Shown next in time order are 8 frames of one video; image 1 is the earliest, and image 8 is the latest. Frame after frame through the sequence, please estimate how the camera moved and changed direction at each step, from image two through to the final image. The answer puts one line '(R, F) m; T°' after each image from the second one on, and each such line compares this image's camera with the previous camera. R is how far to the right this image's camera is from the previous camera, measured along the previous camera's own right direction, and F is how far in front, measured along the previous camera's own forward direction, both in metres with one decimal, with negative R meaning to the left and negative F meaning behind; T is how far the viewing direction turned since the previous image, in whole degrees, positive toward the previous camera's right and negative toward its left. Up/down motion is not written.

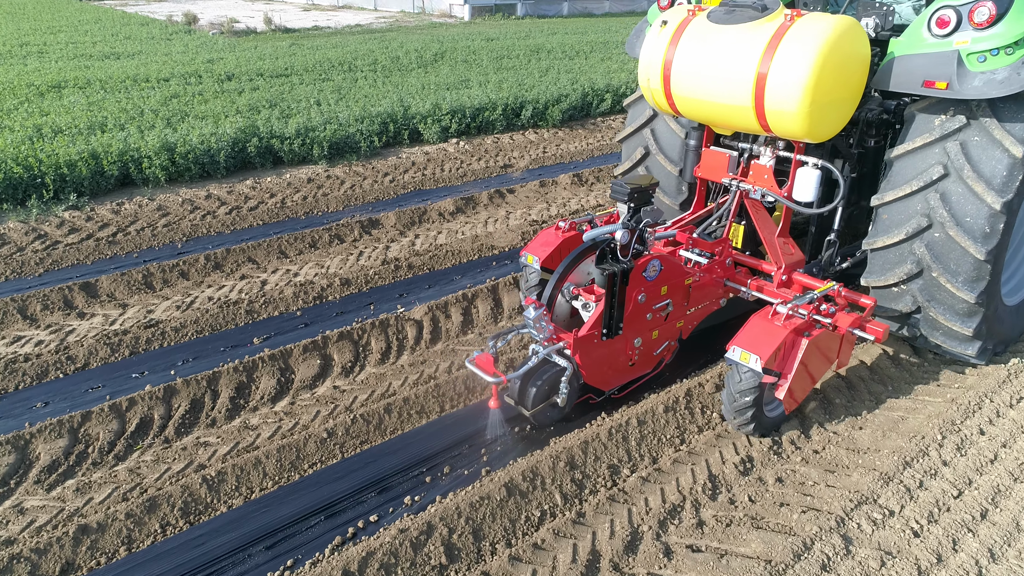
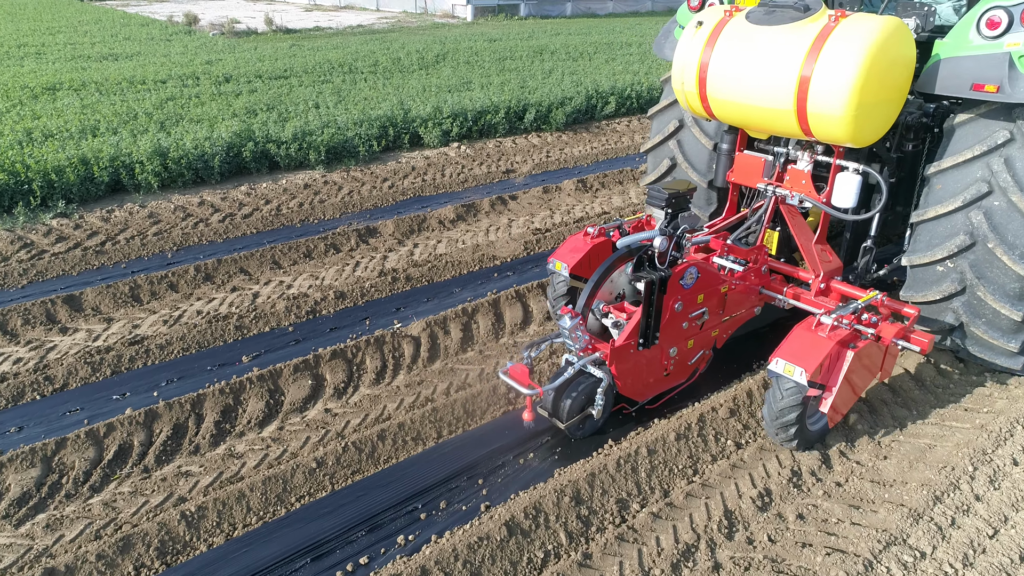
(0.0, +0.2) m; 0°
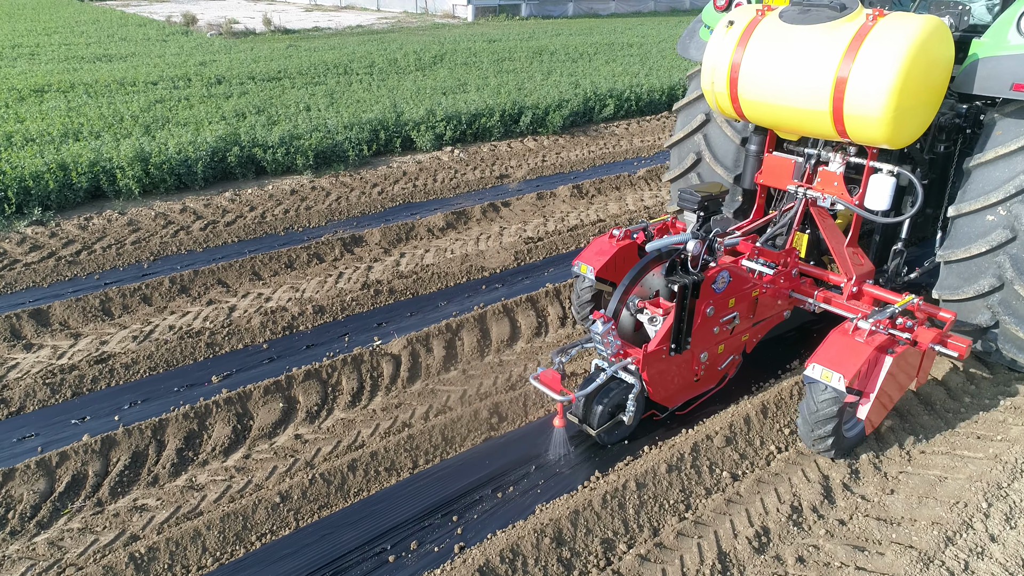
(+0.1, +0.2) m; 0°
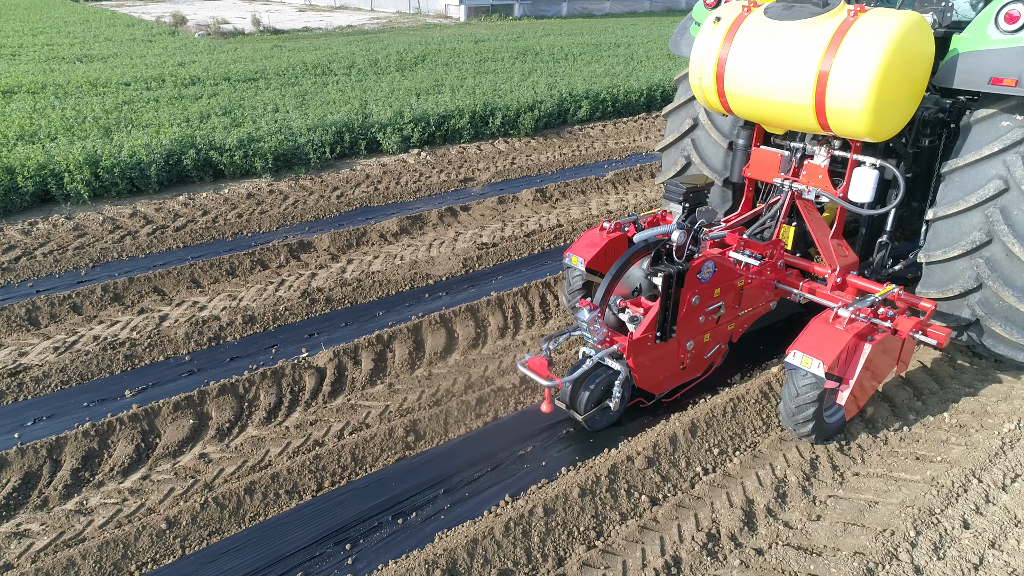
(+0.4, +0.2) m; 0°
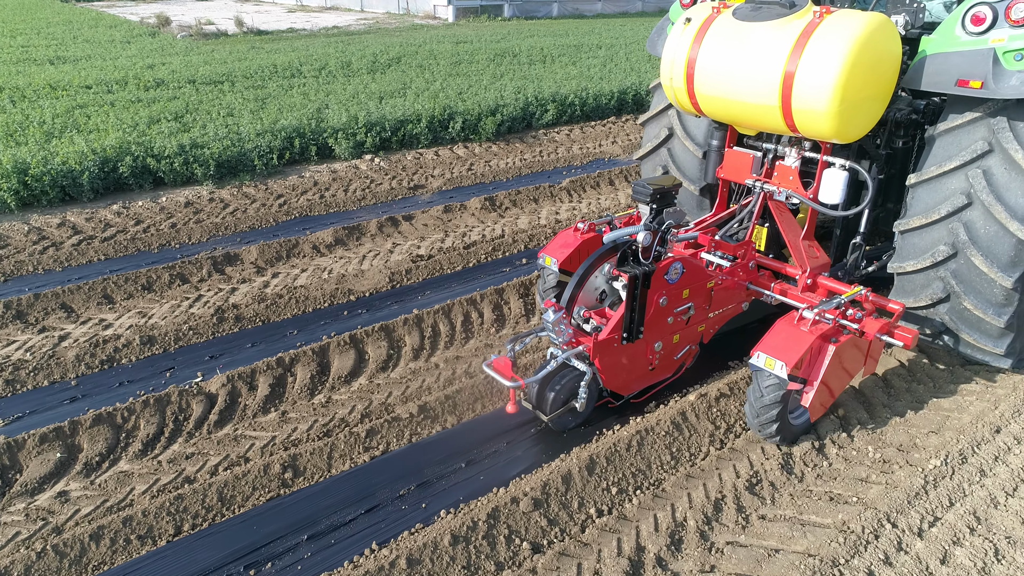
(+0.5, +0.3) m; 0°
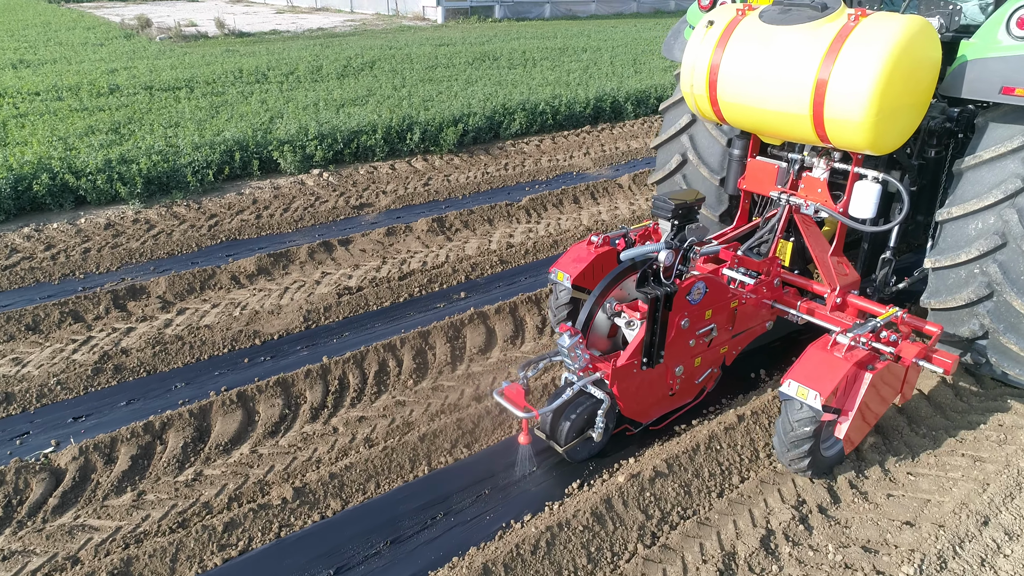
(+0.5, +0.6) m; 0°
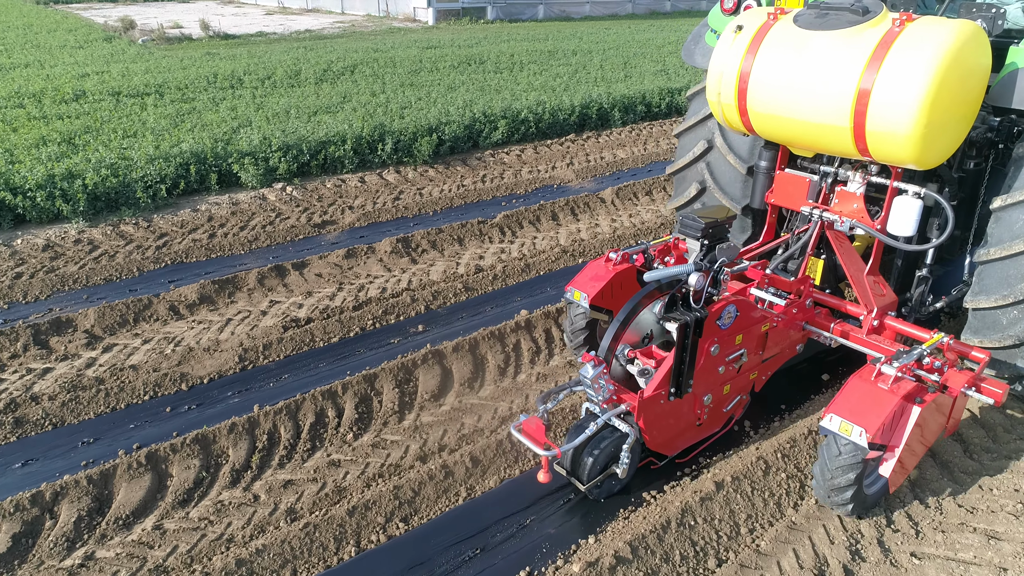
(+0.2, +0.5) m; 0°
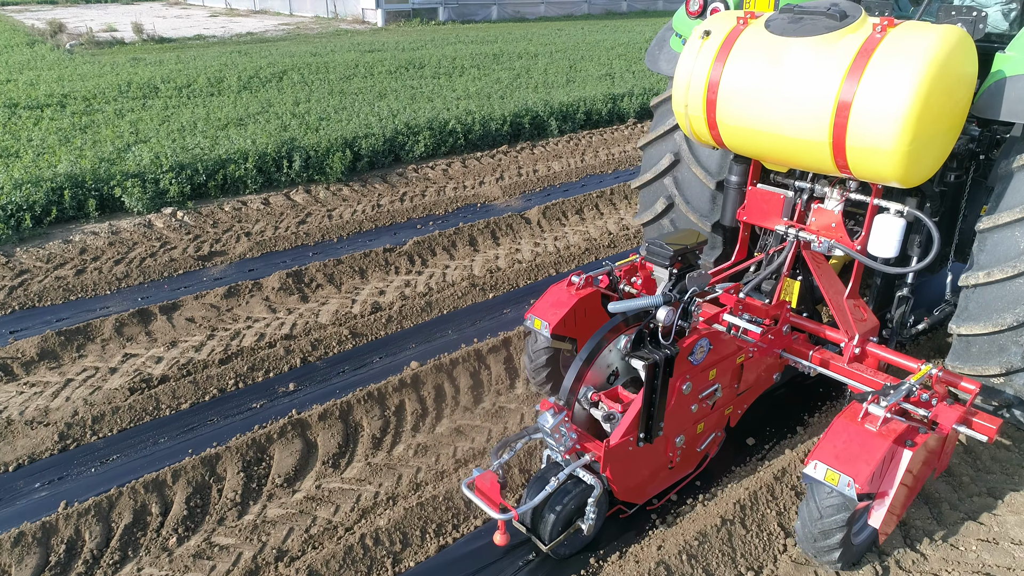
(+0.5, +0.6) m; +2°
